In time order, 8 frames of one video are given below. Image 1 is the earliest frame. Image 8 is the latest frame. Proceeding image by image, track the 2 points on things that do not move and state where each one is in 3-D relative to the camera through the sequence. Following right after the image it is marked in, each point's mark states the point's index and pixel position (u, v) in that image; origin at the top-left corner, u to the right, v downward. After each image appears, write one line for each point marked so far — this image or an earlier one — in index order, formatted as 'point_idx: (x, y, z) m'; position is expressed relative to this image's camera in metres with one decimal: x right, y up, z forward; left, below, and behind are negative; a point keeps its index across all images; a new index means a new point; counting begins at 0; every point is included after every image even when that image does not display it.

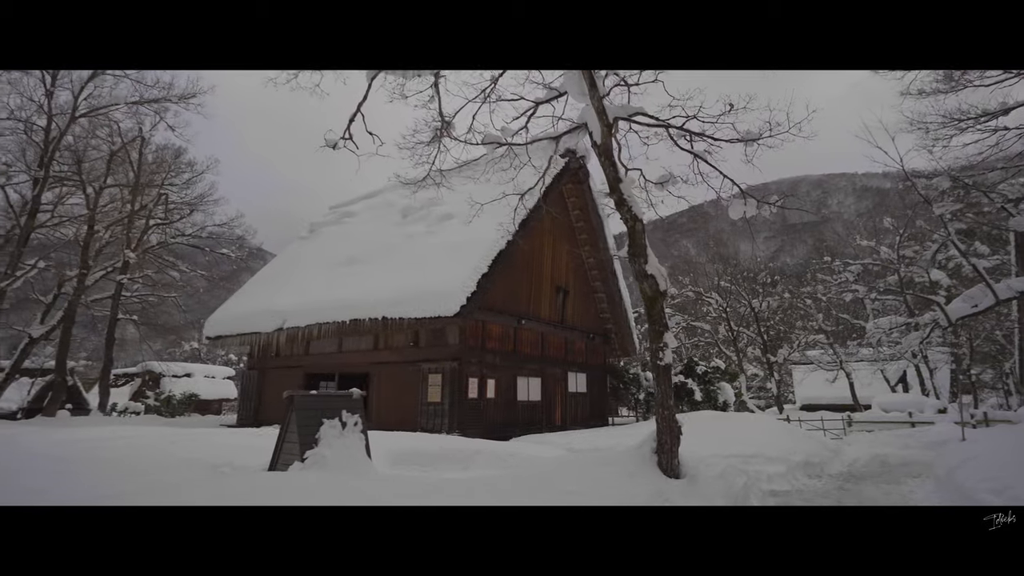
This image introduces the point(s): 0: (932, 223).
0: (+13.1, +1.9, +16.7) m
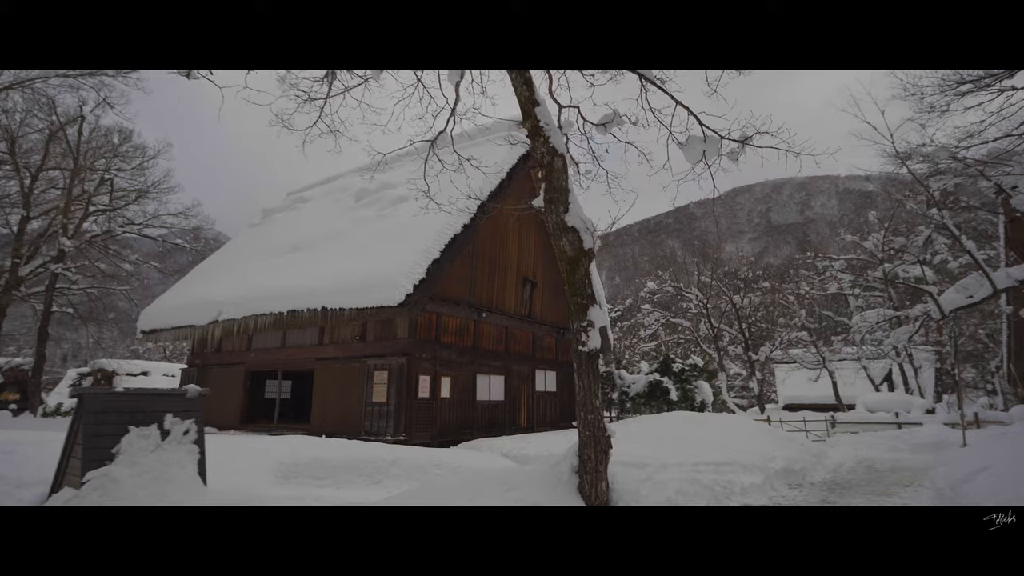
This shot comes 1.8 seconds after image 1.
0: (+12.1, +2.1, +15.9) m
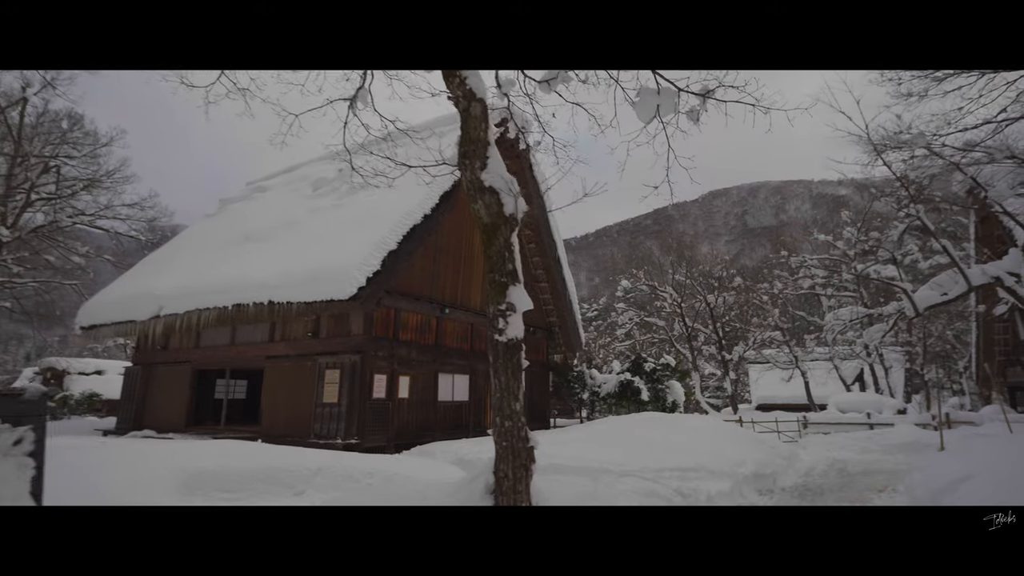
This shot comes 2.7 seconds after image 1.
0: (+11.2, +2.1, +15.8) m
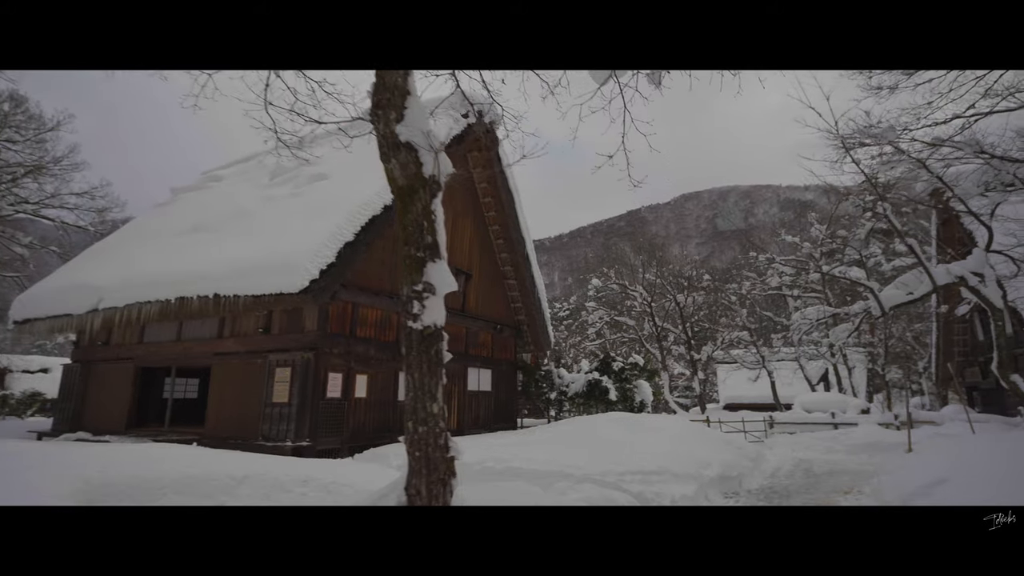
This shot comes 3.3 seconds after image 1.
0: (+10.3, +2.1, +16.0) m
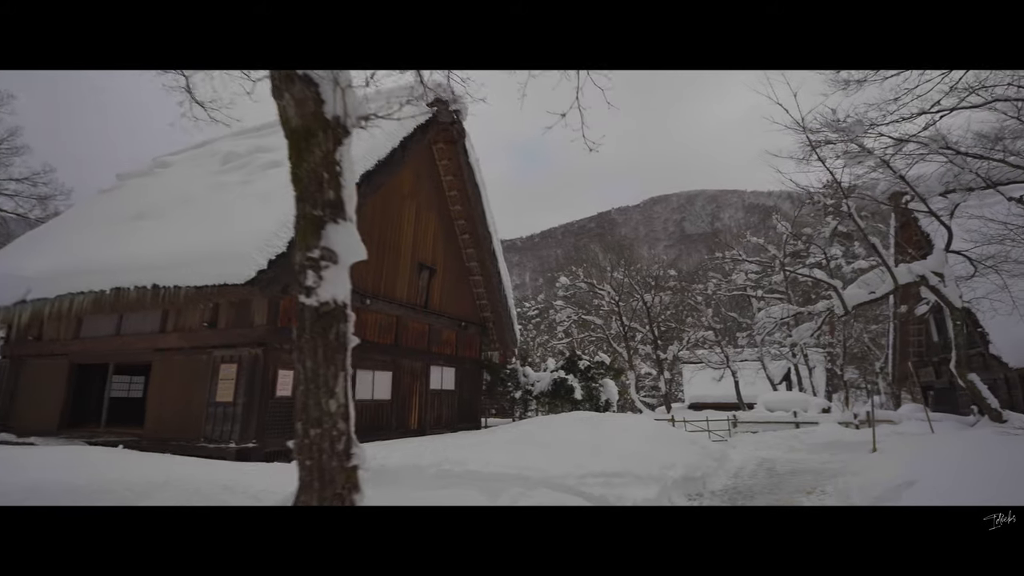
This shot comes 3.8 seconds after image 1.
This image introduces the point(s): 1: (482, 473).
0: (+9.3, +2.1, +16.2) m
1: (-0.3, -2.0, +5.9) m
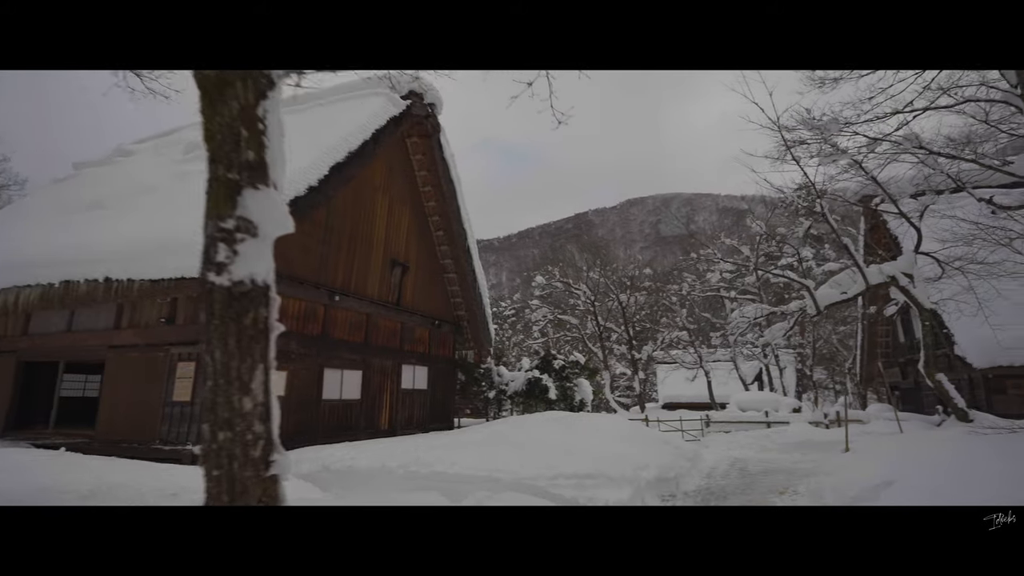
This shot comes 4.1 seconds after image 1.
0: (+8.6, +2.0, +16.4) m
1: (-0.7, -2.0, +5.6) m
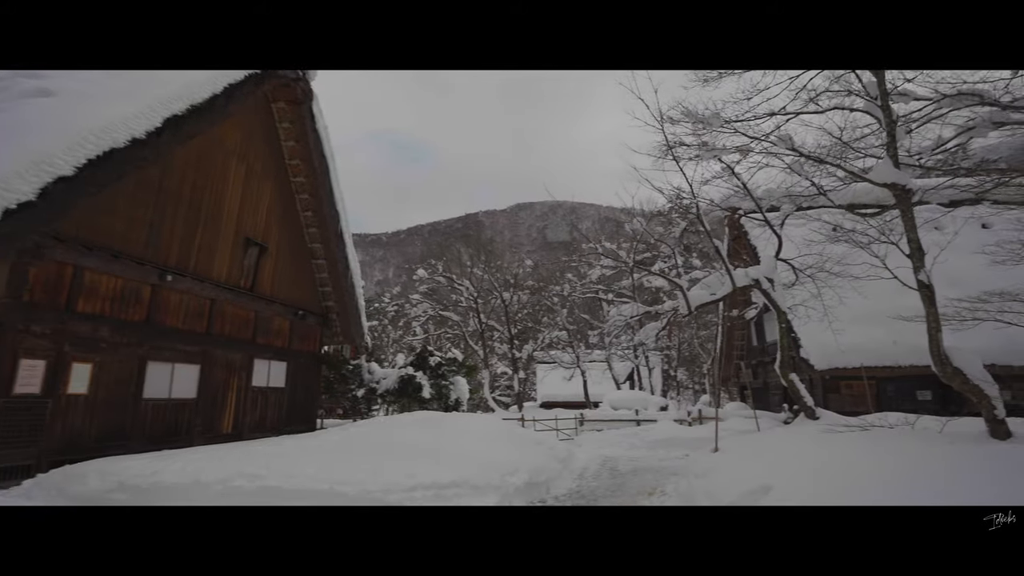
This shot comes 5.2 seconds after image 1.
0: (+4.9, +1.9, +17.1) m
1: (-2.0, -1.8, +4.7) m
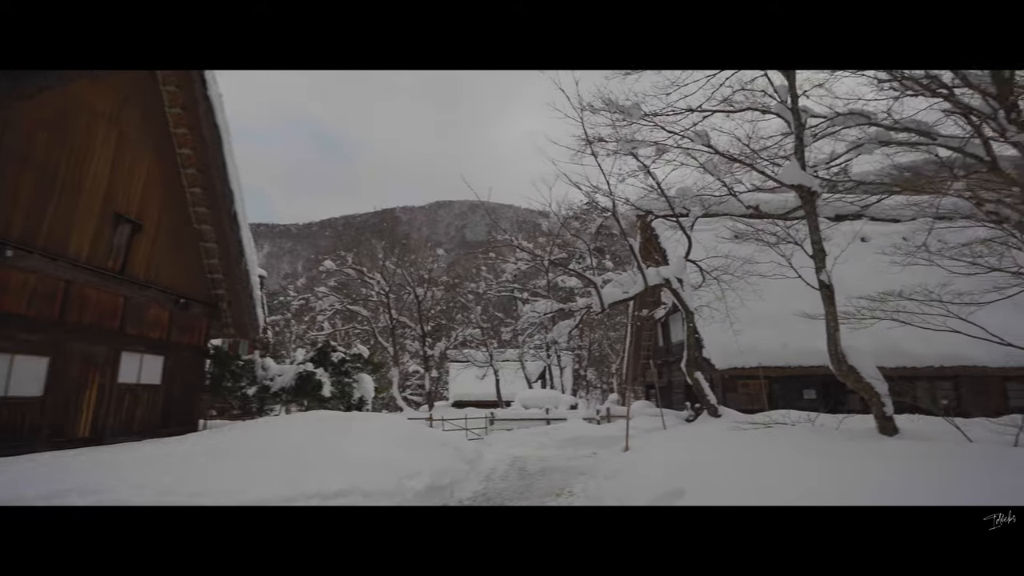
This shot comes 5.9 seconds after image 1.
0: (+2.2, +1.9, +17.3) m
1: (-2.8, -1.6, +3.9) m
